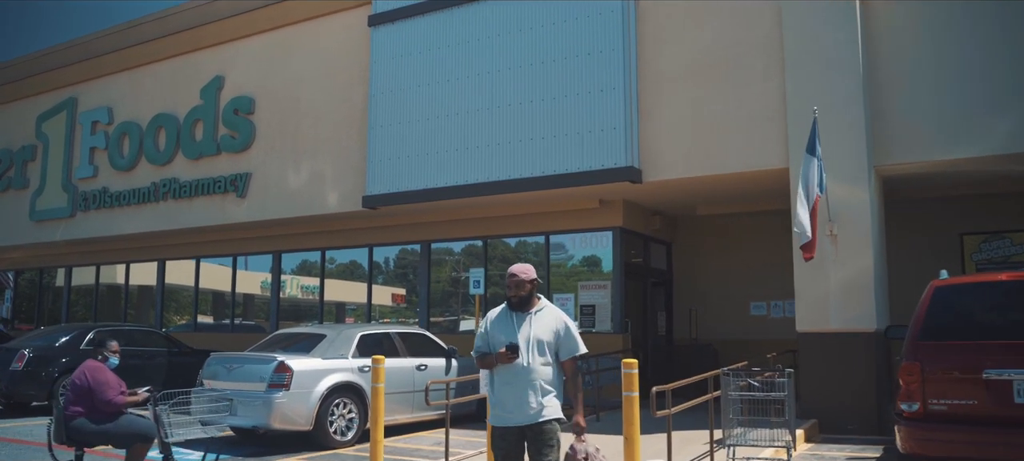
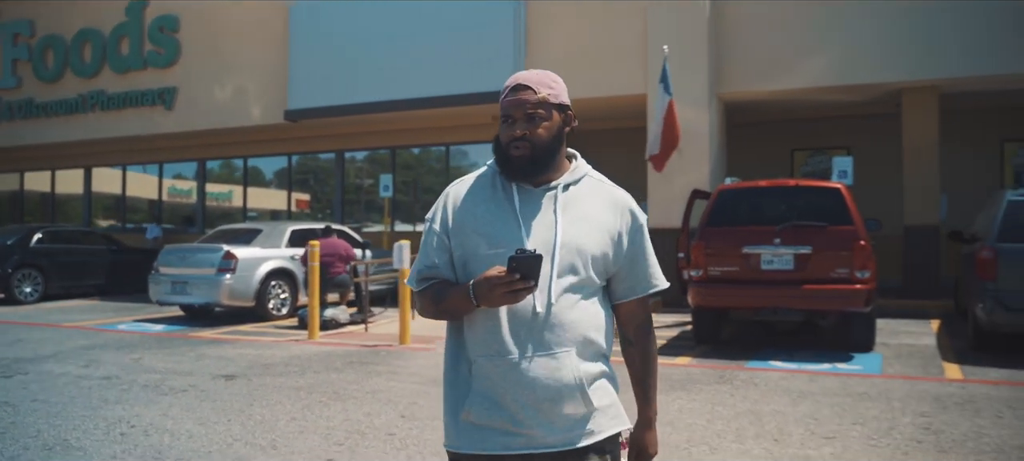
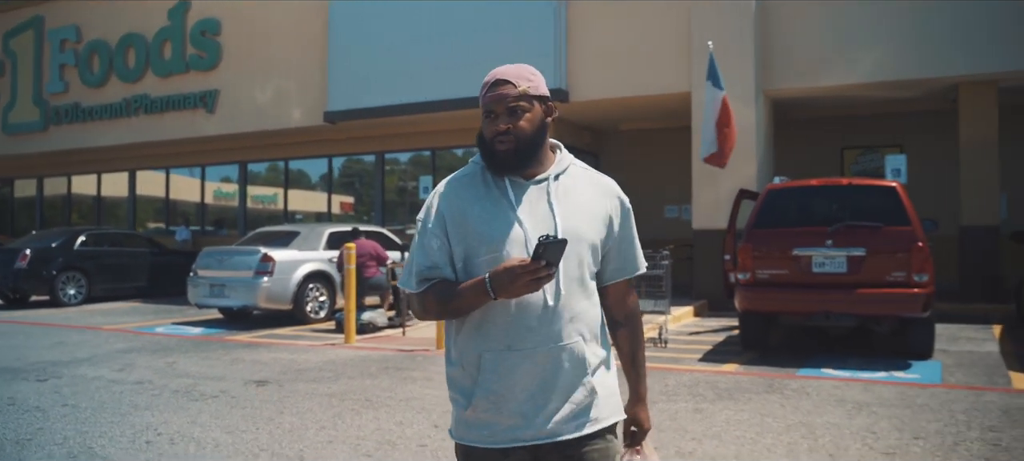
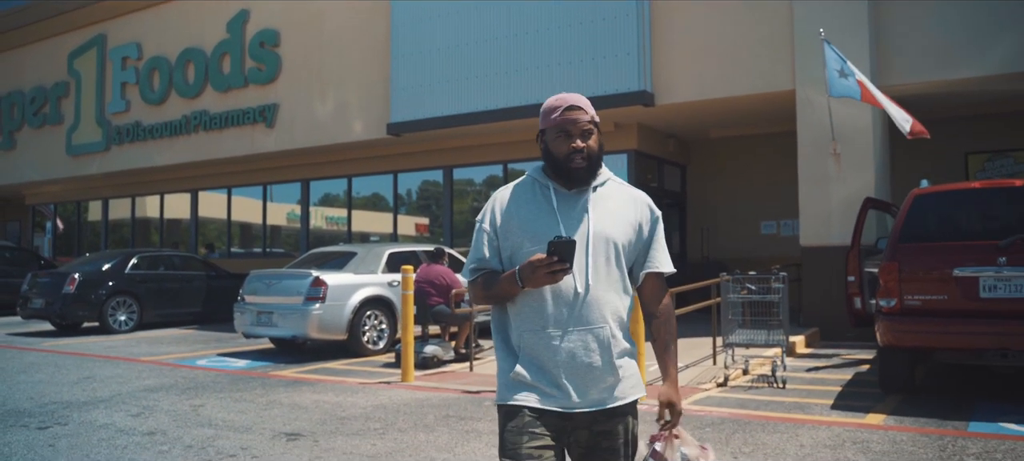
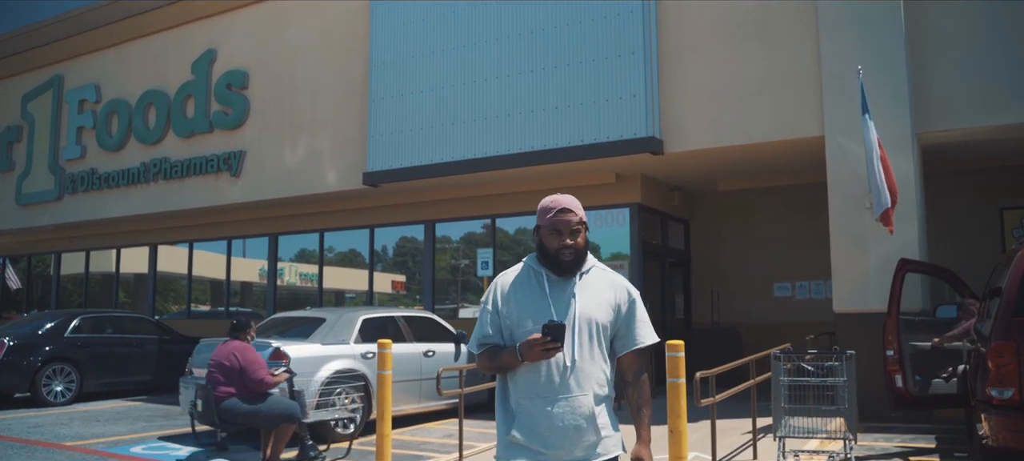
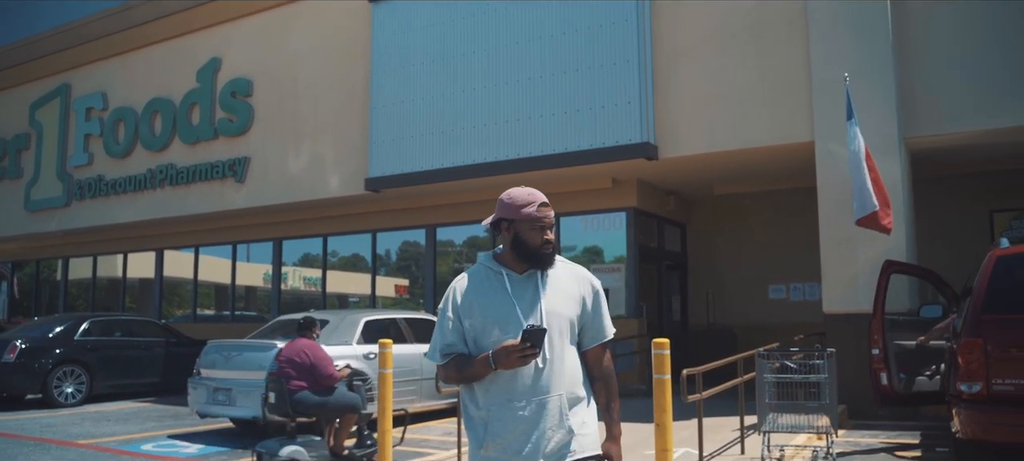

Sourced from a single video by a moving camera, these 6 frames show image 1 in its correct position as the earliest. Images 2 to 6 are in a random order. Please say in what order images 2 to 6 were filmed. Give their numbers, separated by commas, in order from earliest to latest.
5, 6, 4, 3, 2
